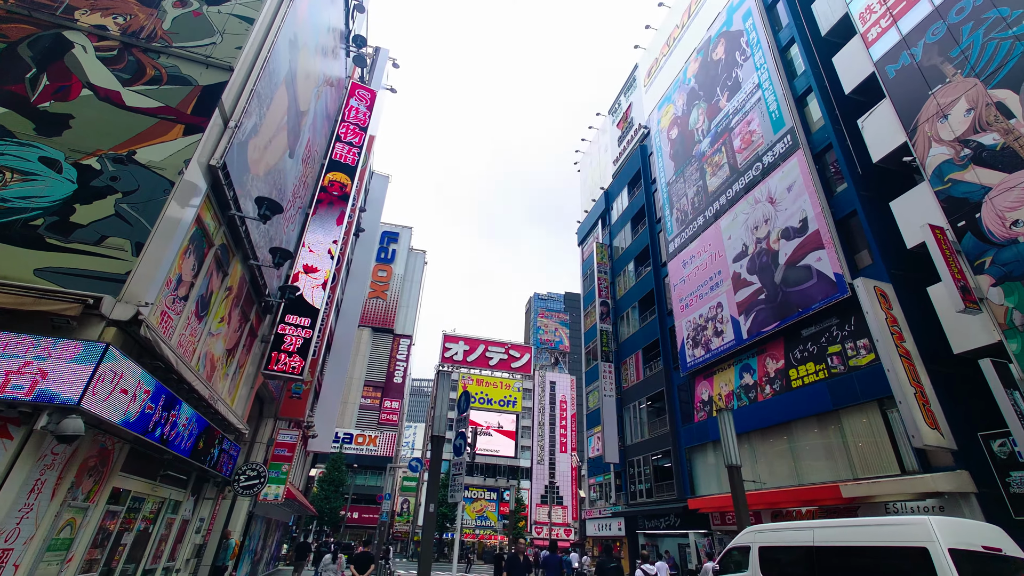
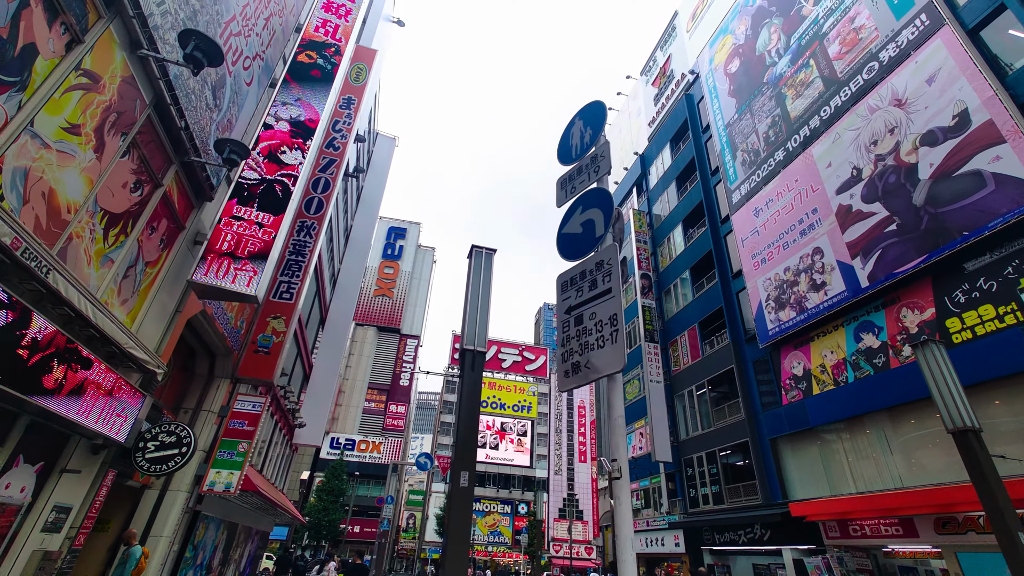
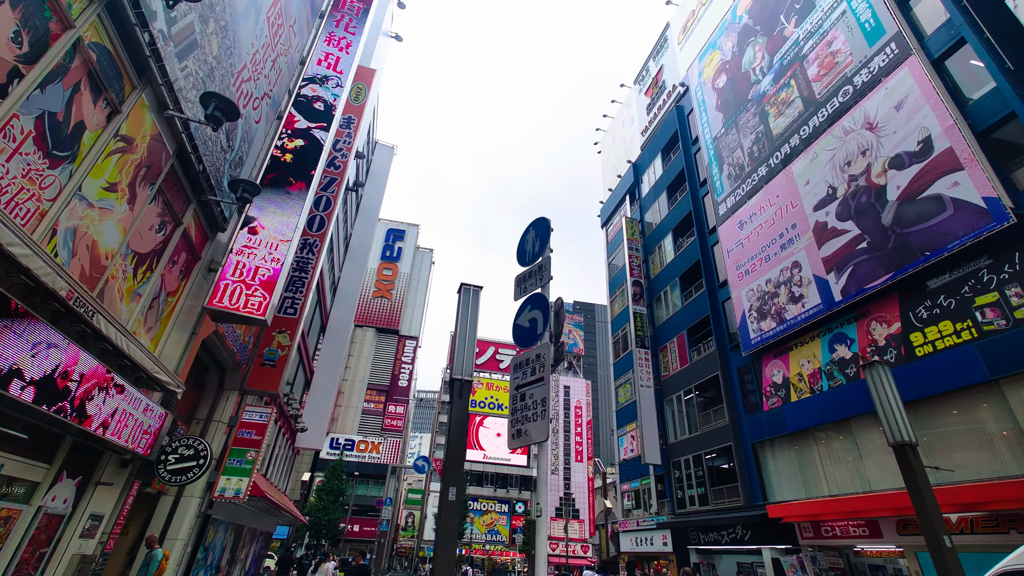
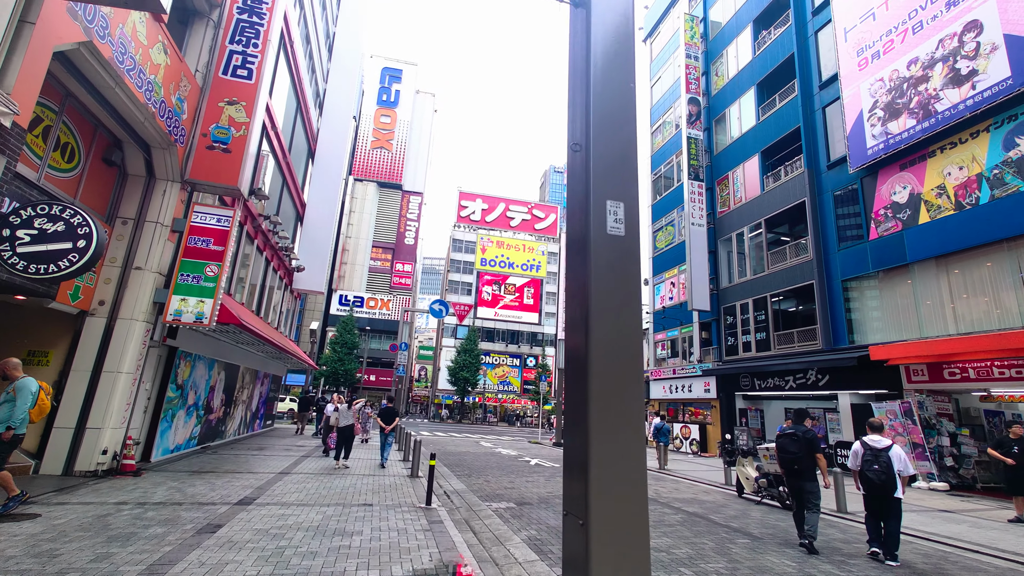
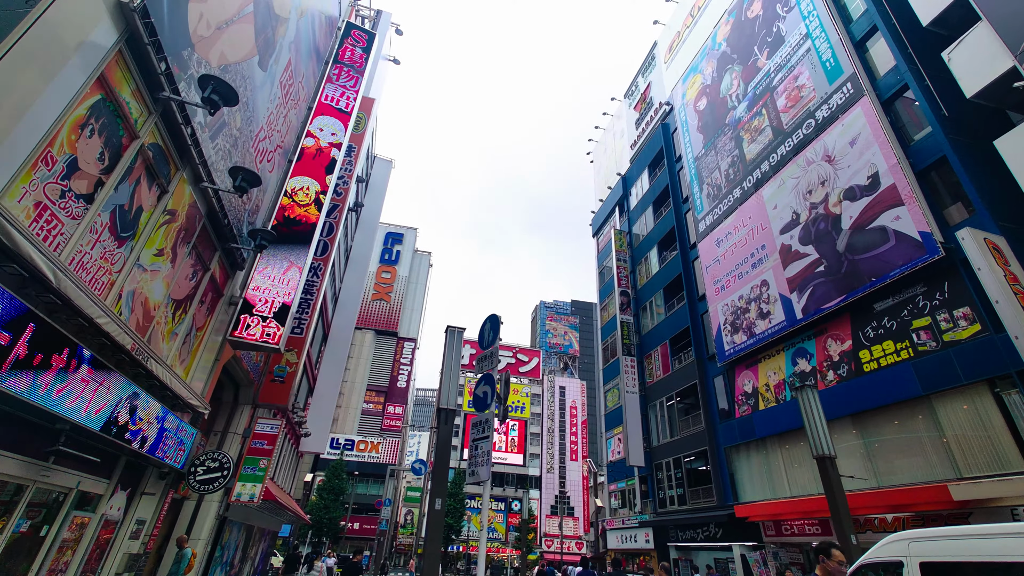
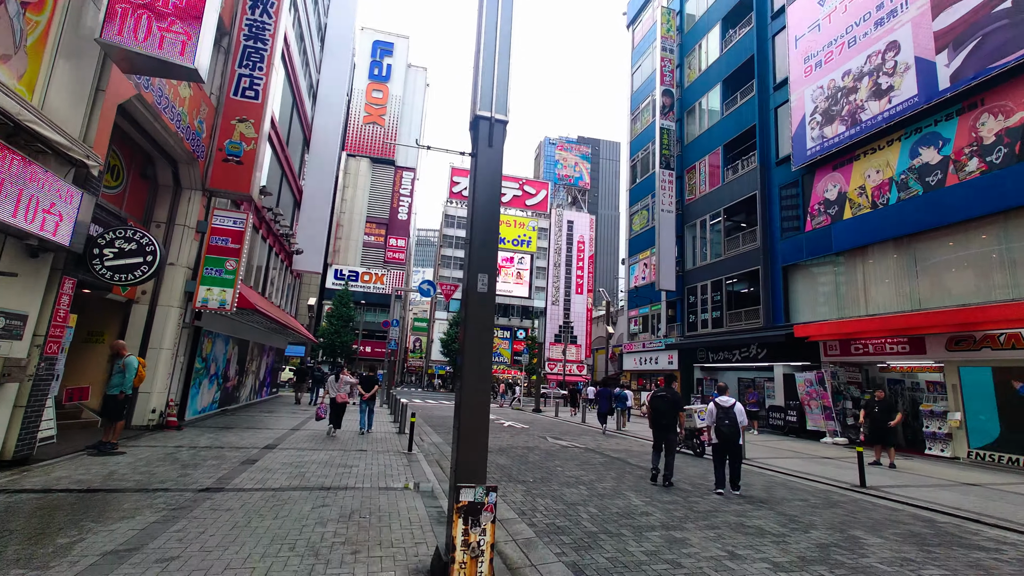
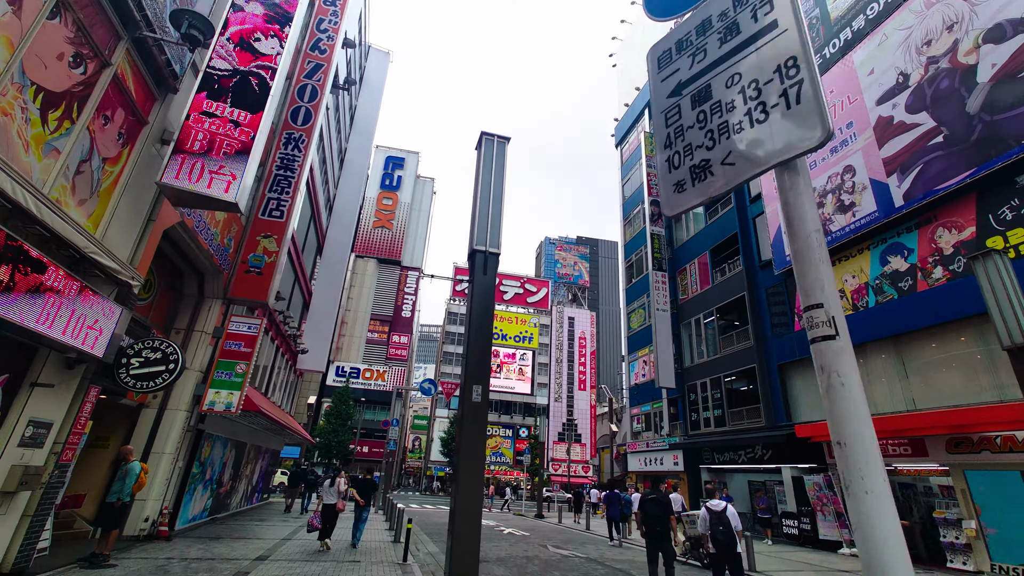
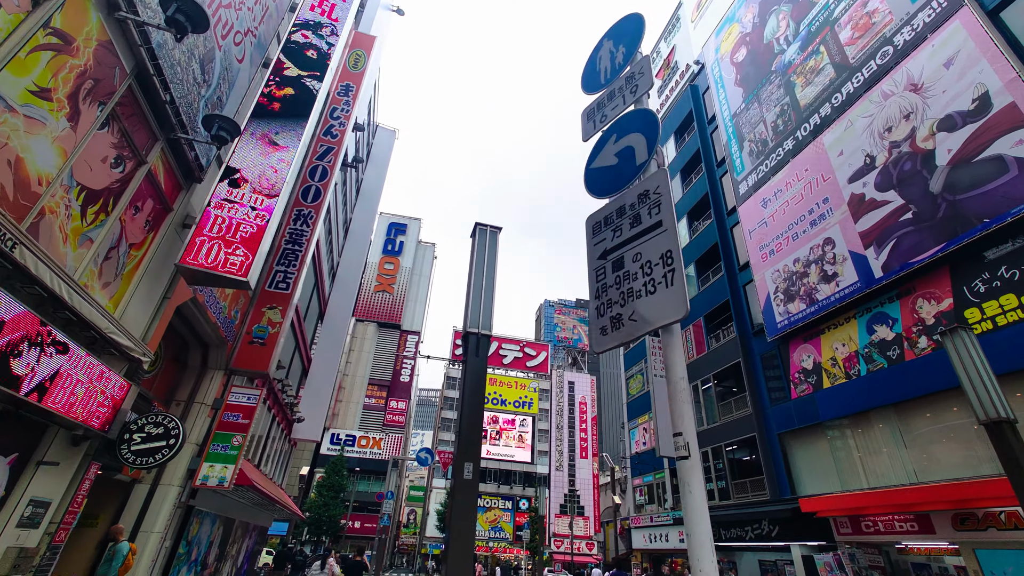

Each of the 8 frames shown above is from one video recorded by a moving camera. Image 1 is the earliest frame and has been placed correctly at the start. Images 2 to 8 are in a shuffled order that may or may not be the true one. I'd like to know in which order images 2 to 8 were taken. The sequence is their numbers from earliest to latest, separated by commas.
5, 3, 2, 8, 7, 6, 4
